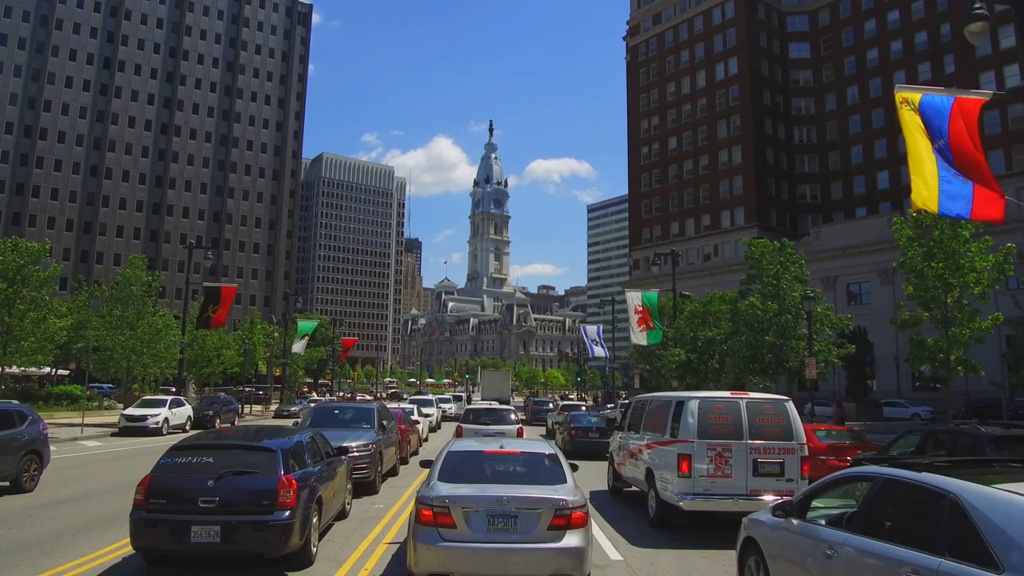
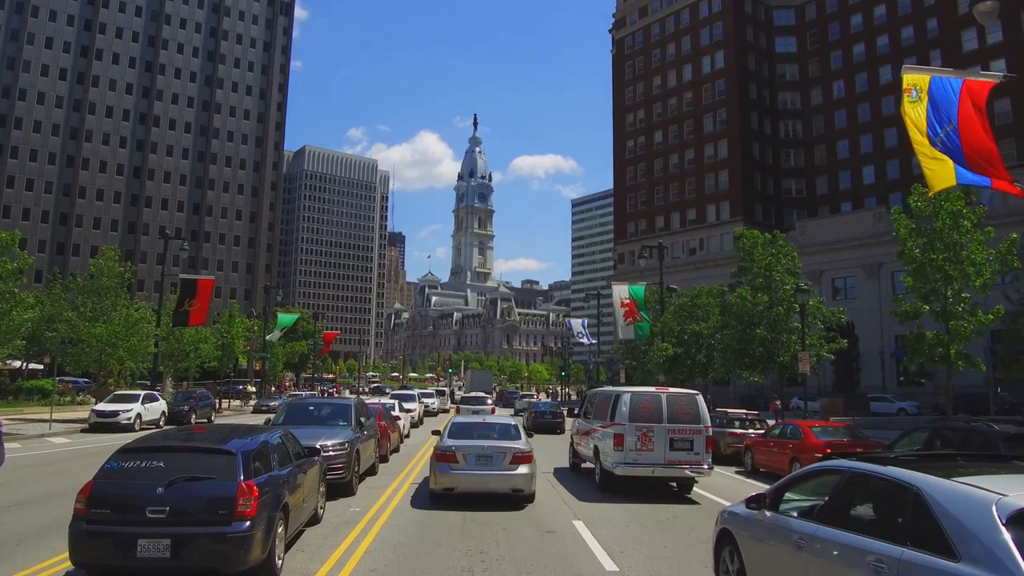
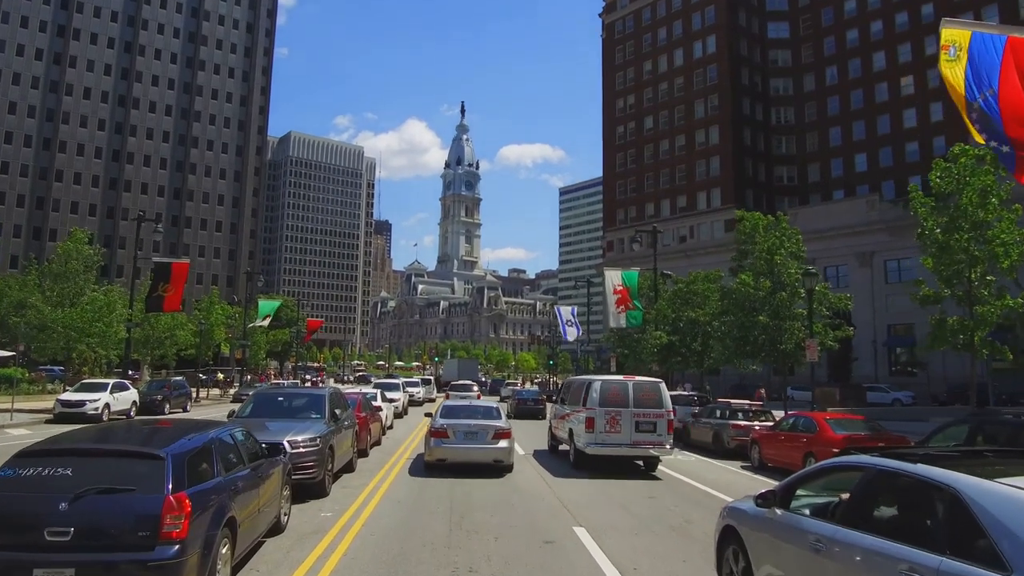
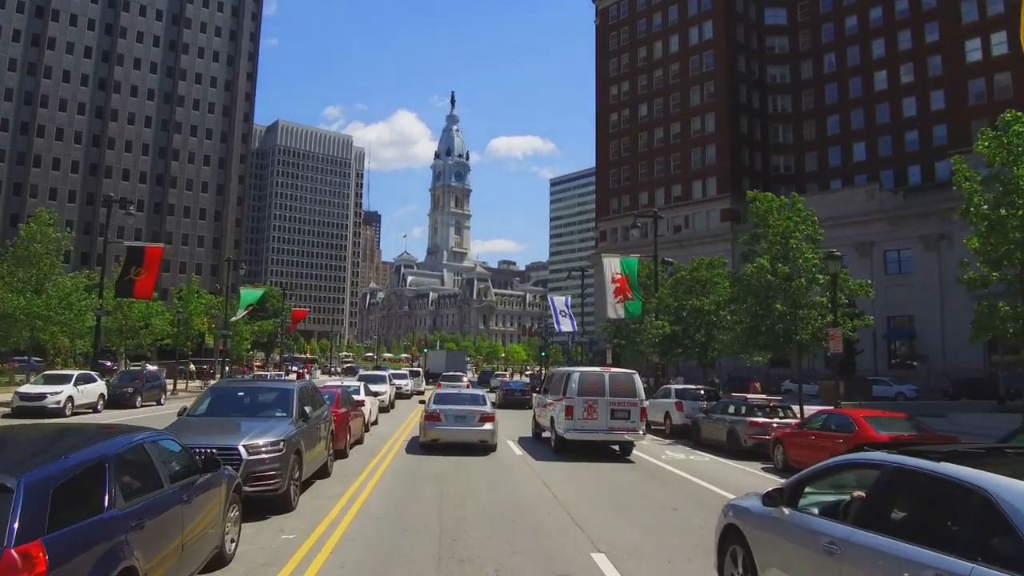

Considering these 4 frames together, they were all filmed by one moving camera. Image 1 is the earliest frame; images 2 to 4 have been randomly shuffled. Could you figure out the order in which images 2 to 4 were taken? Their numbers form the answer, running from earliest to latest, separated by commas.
2, 3, 4
